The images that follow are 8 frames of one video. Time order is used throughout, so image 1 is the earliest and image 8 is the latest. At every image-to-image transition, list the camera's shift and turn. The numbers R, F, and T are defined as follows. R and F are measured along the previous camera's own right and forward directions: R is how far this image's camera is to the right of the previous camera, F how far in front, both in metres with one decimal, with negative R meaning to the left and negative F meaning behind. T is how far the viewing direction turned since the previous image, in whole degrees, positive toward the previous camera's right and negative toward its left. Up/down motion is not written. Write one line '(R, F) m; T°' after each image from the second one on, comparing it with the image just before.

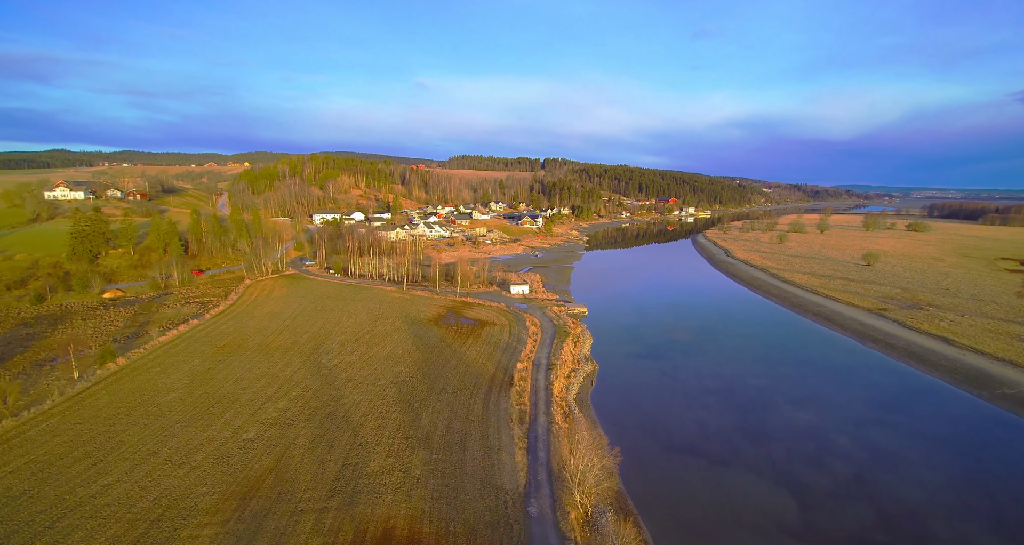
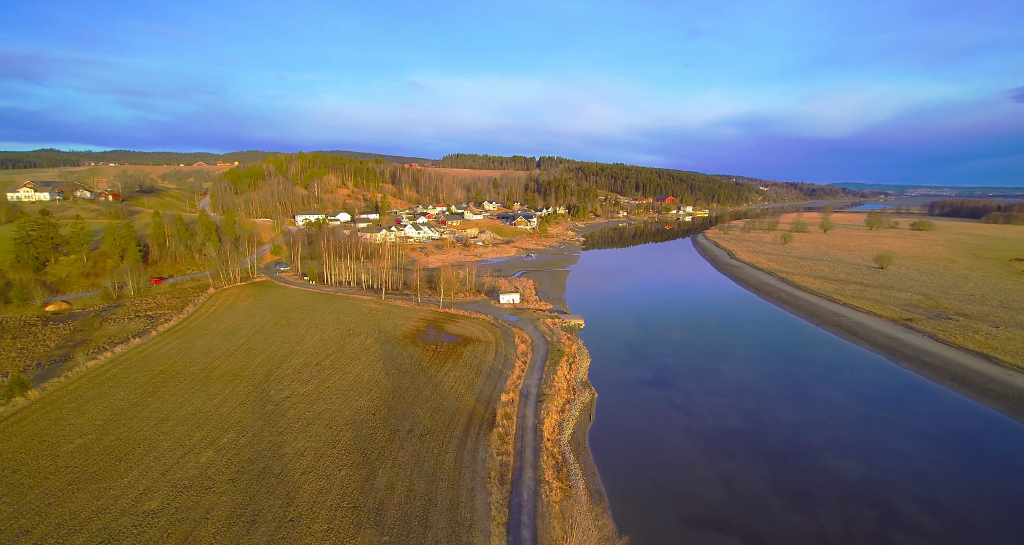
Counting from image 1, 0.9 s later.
(+0.5, +3.5) m; 0°
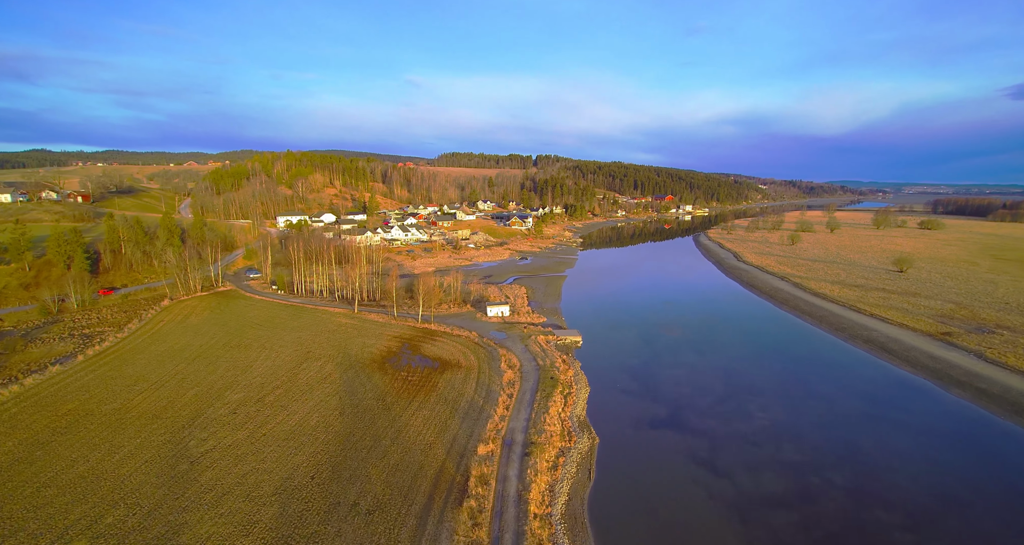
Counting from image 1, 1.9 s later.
(+0.5, +3.8) m; 0°
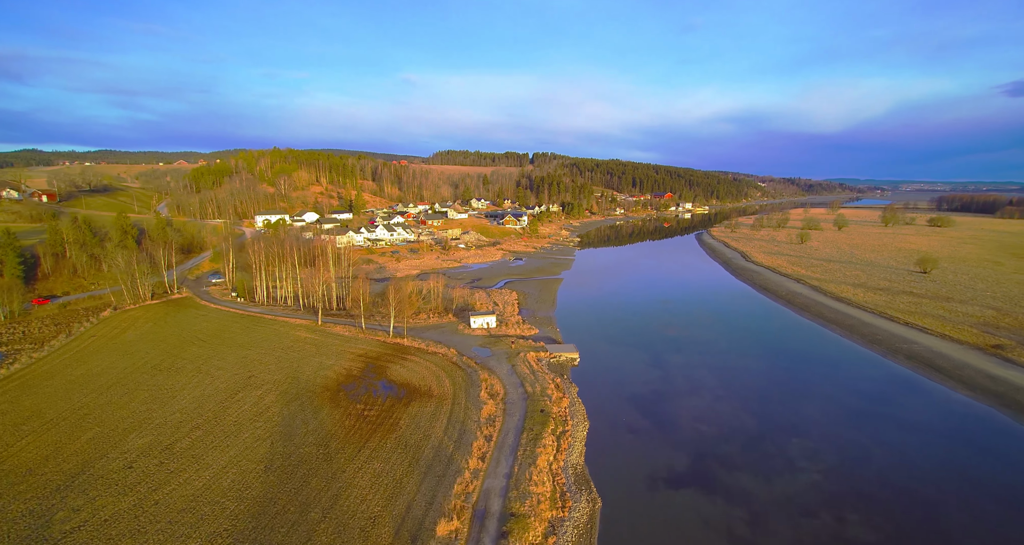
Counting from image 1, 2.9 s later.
(+0.6, +4.0) m; 0°
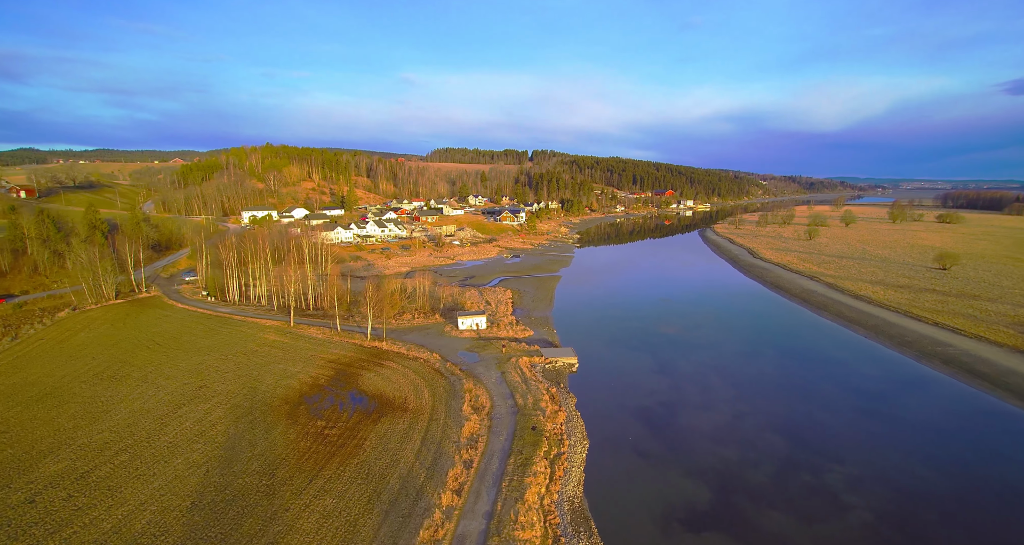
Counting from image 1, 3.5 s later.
(+0.4, +2.5) m; 0°
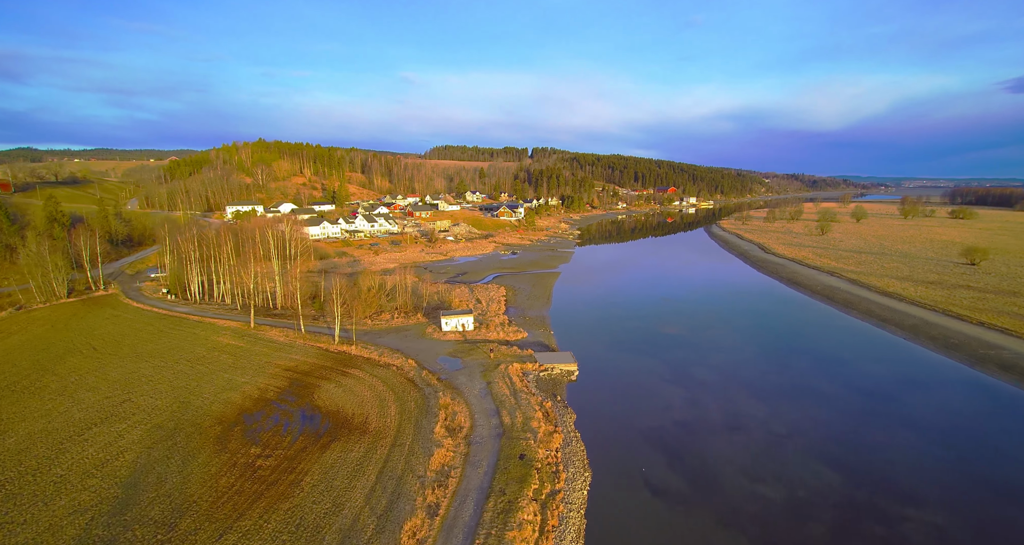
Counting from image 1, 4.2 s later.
(+0.4, +3.0) m; 0°
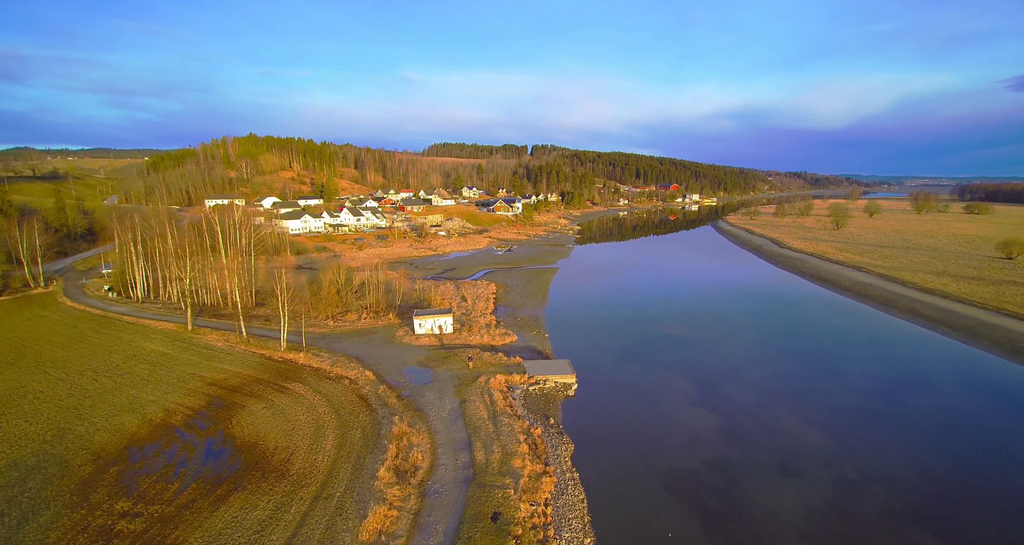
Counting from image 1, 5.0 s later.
(+0.5, +3.4) m; 0°
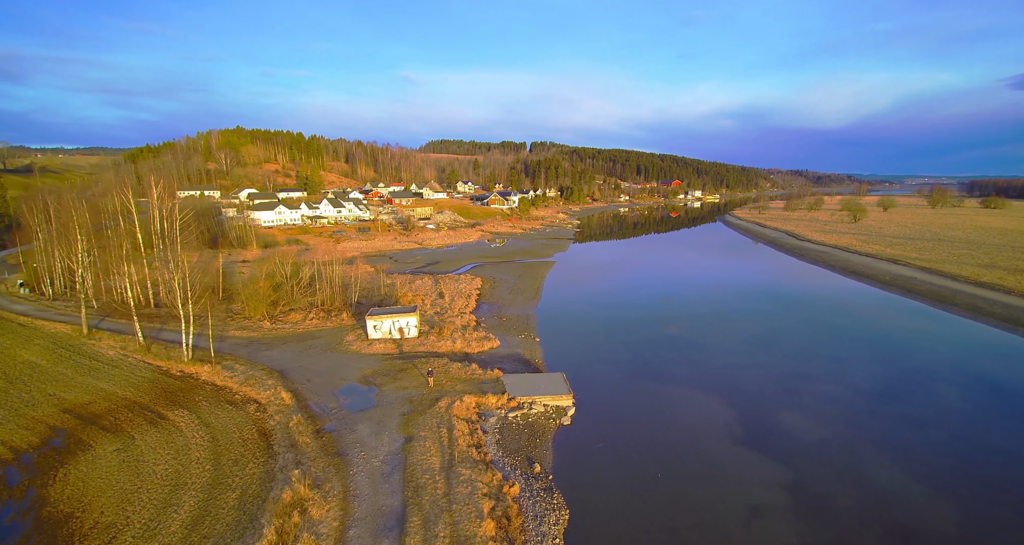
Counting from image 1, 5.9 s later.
(+0.5, +3.7) m; 0°
